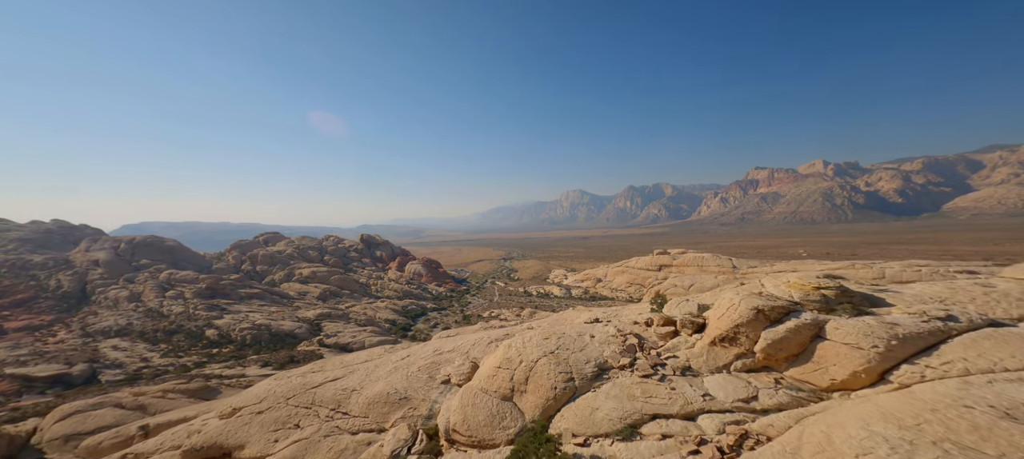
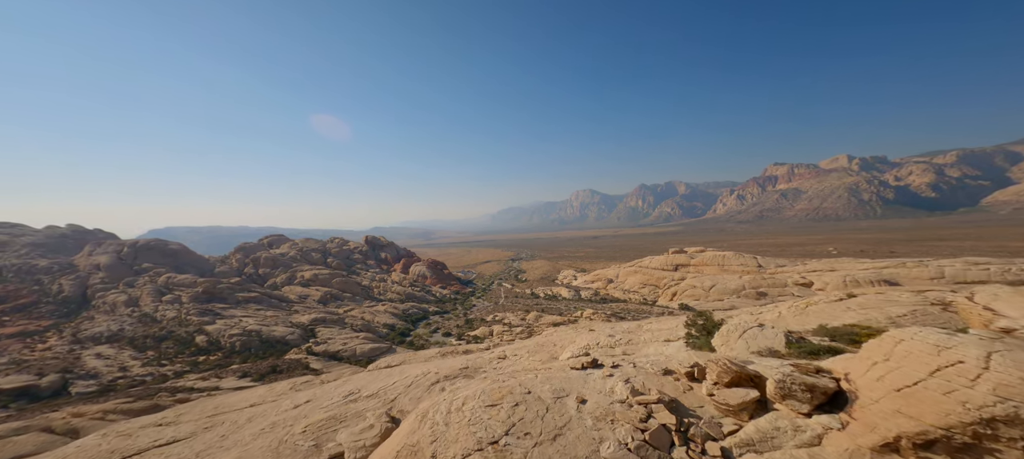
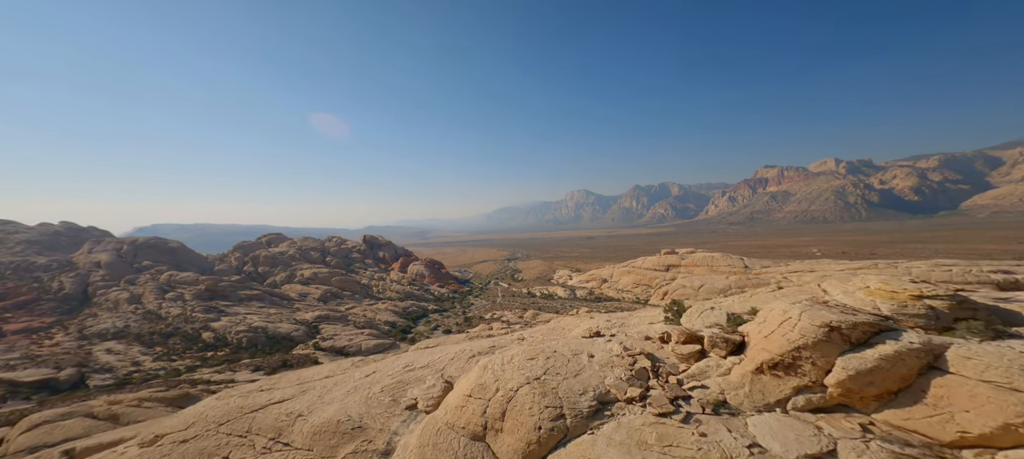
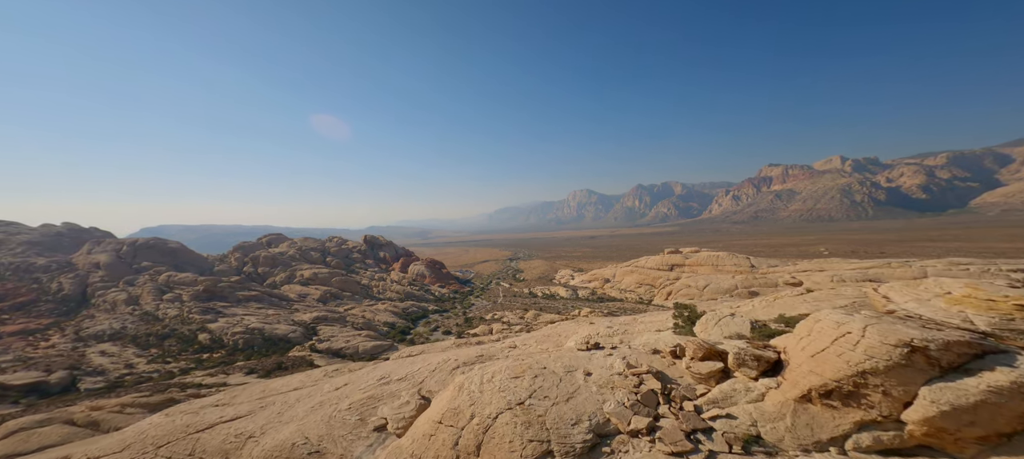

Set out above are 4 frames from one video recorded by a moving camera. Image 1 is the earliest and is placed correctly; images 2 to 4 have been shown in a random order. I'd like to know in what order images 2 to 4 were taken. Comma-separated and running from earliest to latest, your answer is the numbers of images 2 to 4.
3, 4, 2
